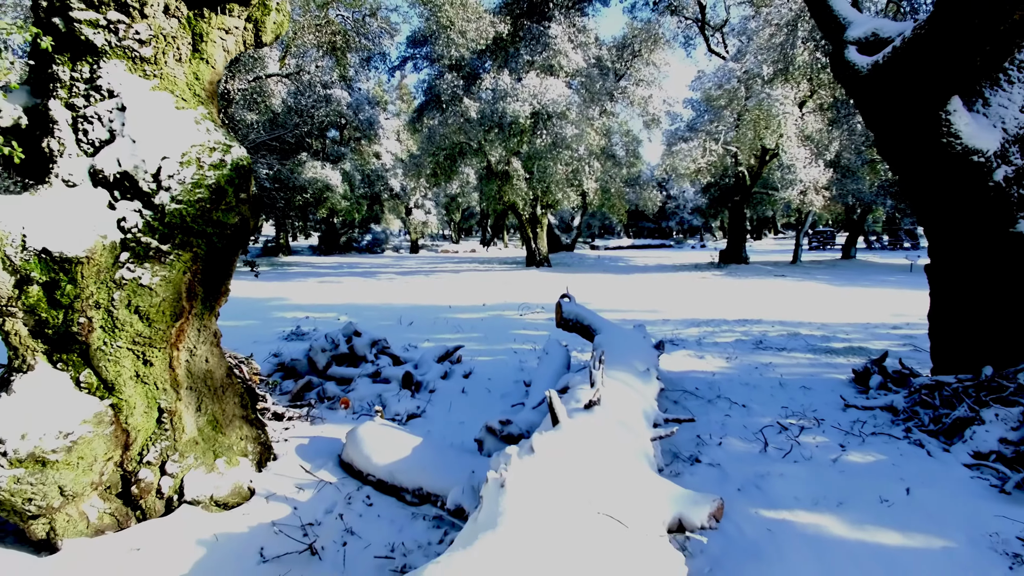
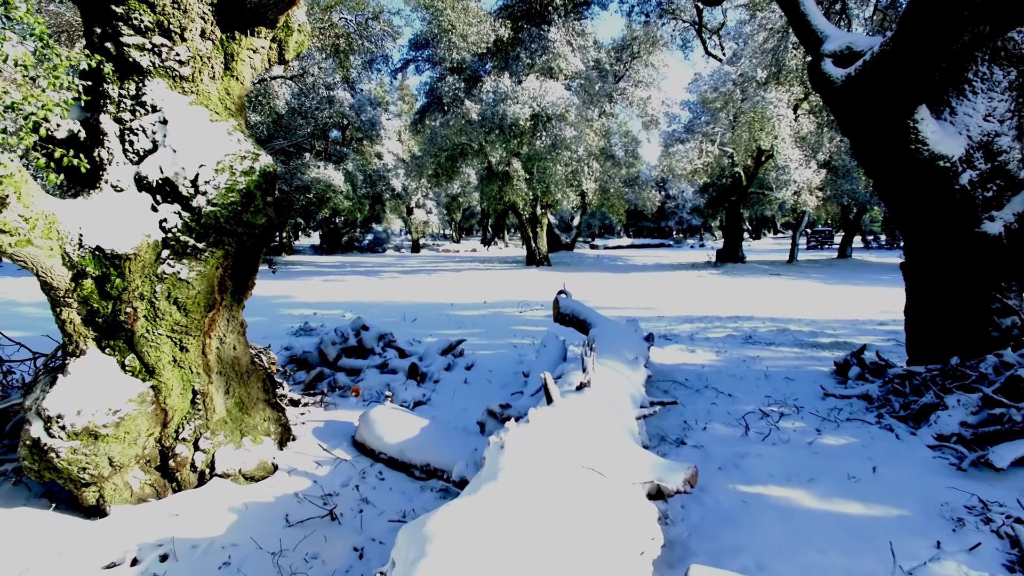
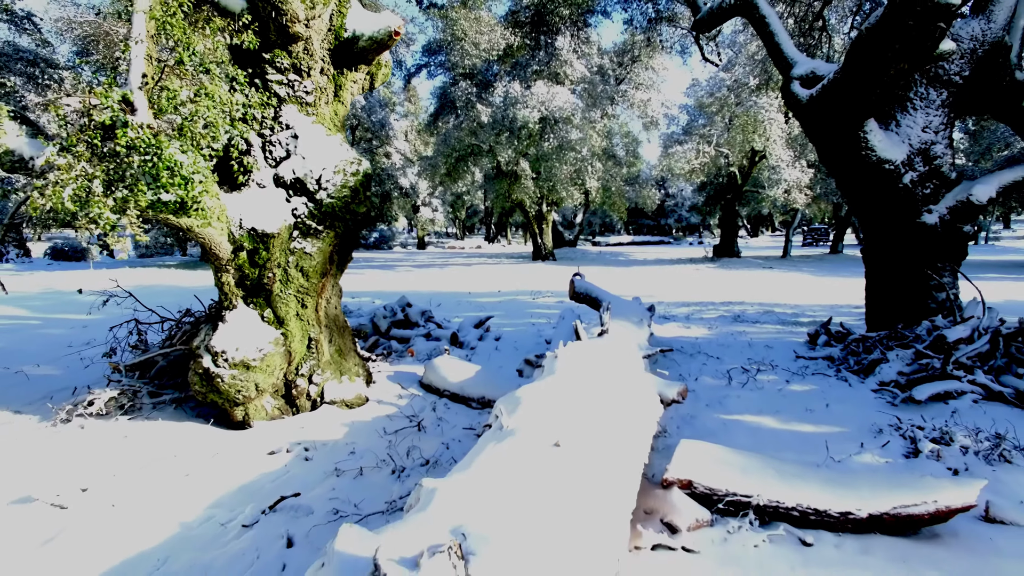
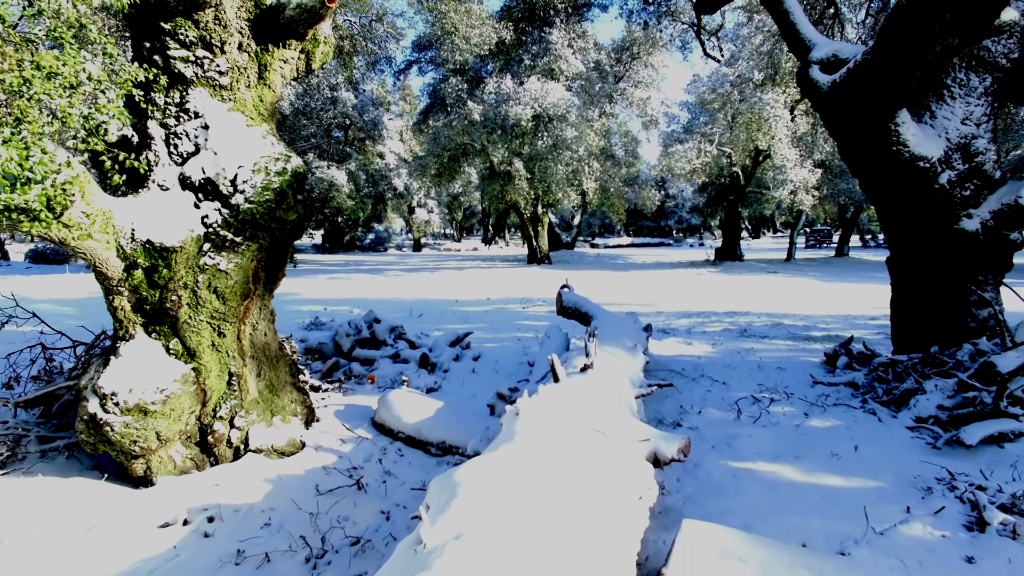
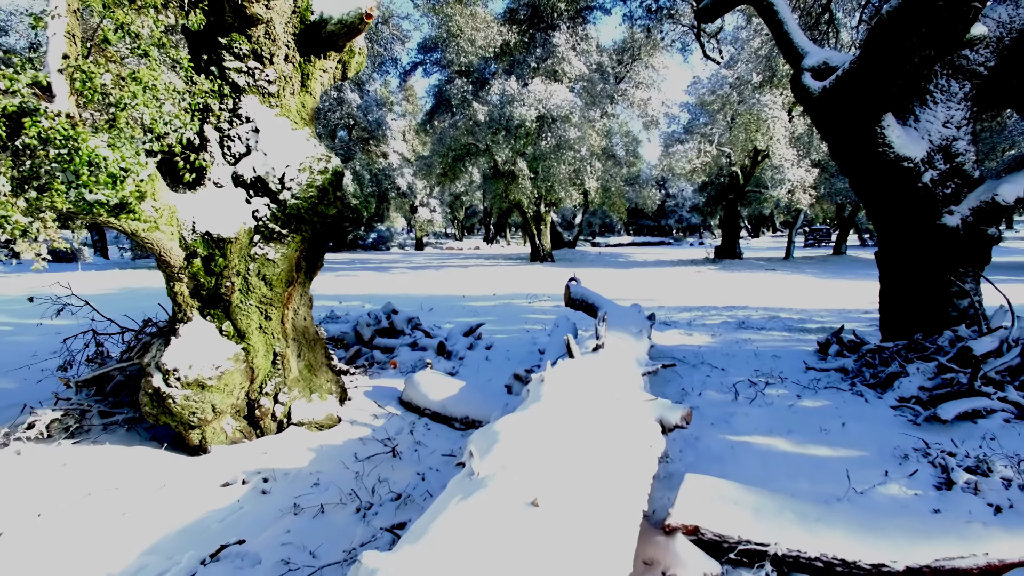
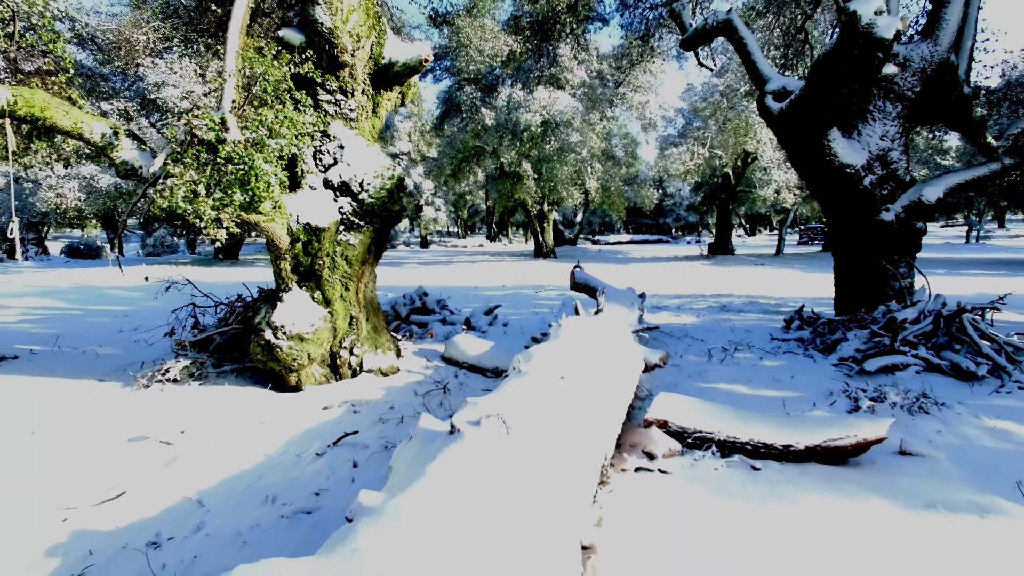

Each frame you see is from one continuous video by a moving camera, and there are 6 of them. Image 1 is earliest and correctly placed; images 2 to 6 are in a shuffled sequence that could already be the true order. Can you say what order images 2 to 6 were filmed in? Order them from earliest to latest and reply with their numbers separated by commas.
2, 4, 5, 3, 6
